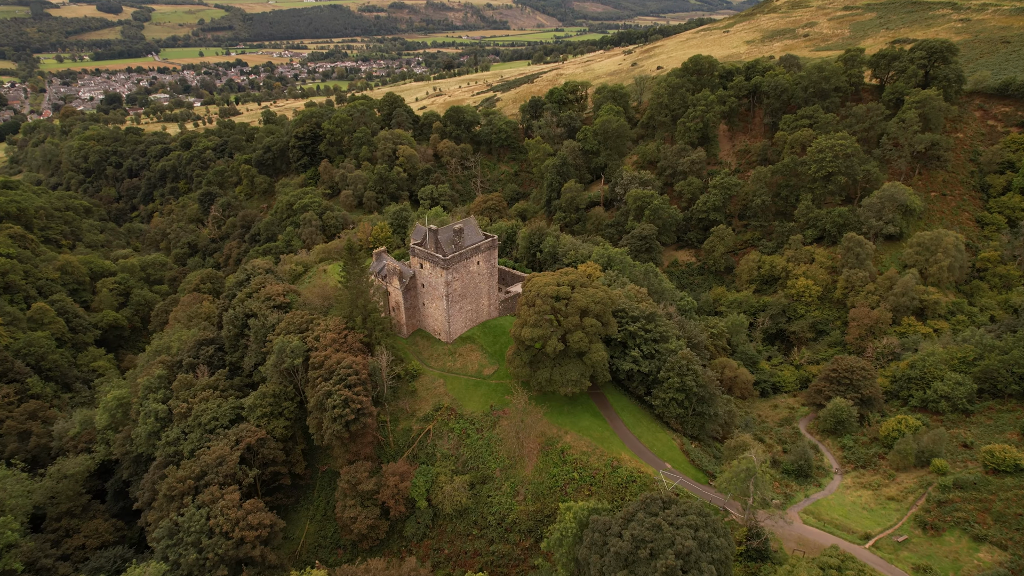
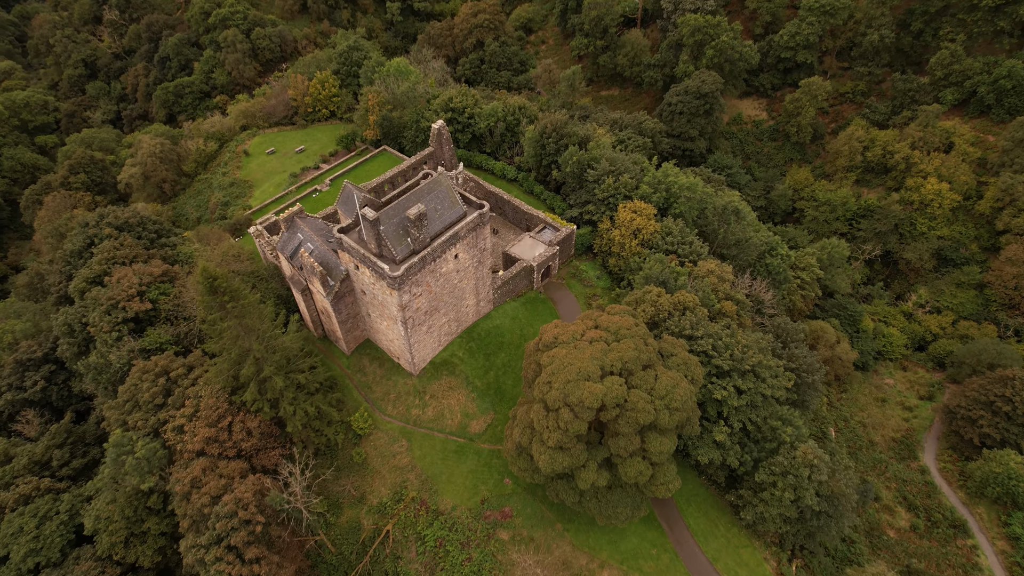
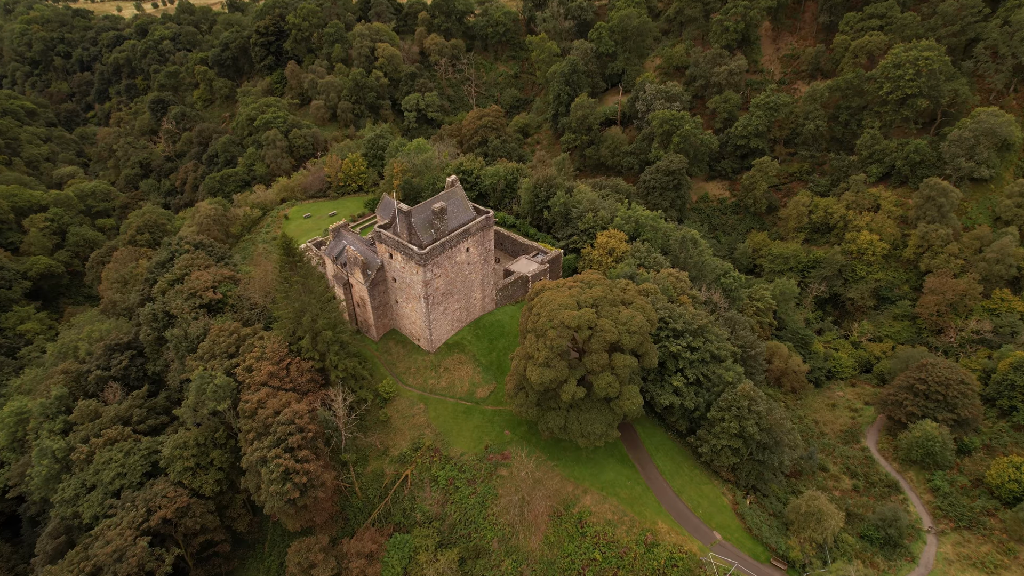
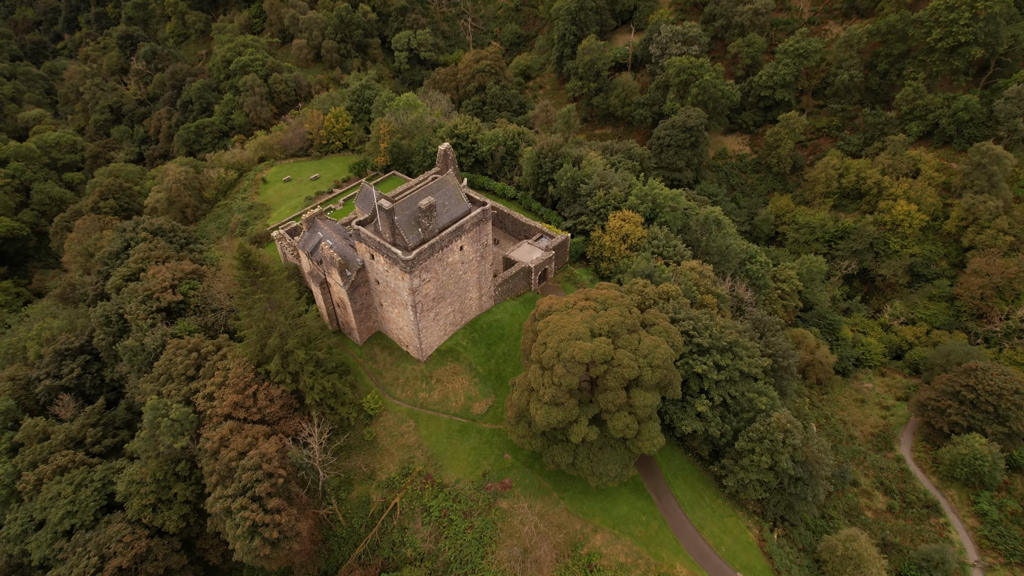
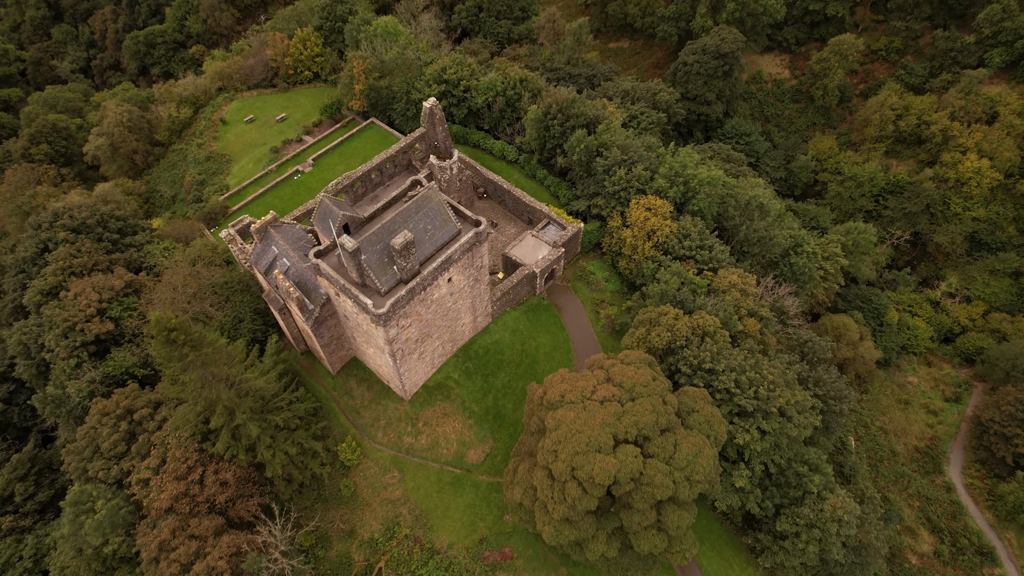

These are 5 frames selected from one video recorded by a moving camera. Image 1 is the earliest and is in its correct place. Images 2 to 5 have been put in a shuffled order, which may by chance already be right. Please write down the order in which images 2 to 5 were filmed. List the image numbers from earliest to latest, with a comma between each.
3, 4, 2, 5
